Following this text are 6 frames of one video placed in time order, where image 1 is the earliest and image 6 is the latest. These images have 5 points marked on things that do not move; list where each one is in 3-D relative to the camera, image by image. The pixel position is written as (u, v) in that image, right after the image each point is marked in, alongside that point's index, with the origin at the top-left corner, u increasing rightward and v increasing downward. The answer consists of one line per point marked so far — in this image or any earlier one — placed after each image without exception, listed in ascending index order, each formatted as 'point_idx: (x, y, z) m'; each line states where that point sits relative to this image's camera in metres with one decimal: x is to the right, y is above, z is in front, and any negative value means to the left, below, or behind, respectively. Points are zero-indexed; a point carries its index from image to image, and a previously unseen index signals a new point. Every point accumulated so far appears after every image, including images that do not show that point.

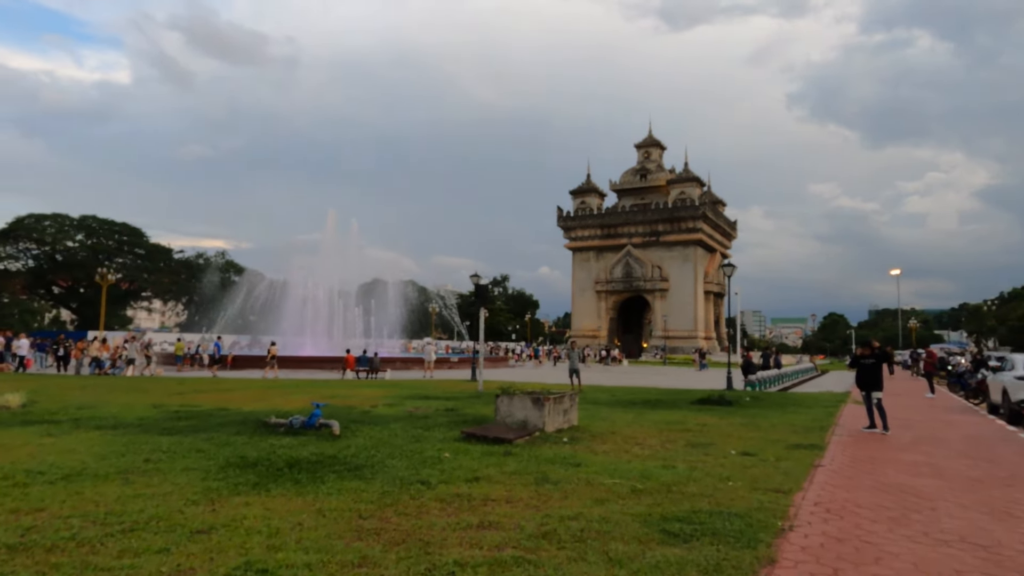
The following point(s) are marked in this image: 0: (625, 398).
0: (+3.3, -3.1, +18.9) m
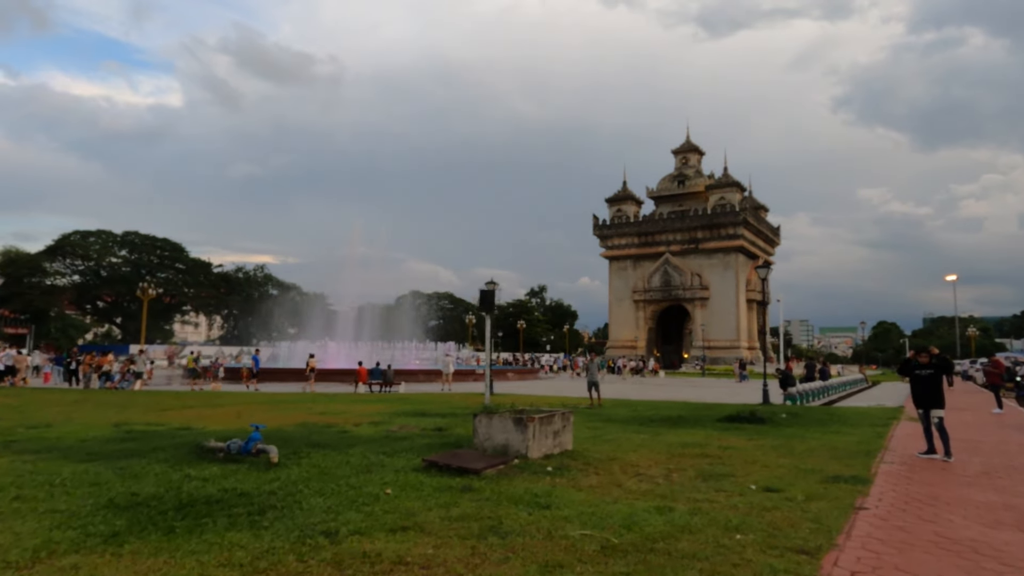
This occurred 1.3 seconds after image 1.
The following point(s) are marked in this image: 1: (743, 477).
0: (+3.5, -3.2, +17.0) m
1: (+3.0, -2.4, +8.5) m
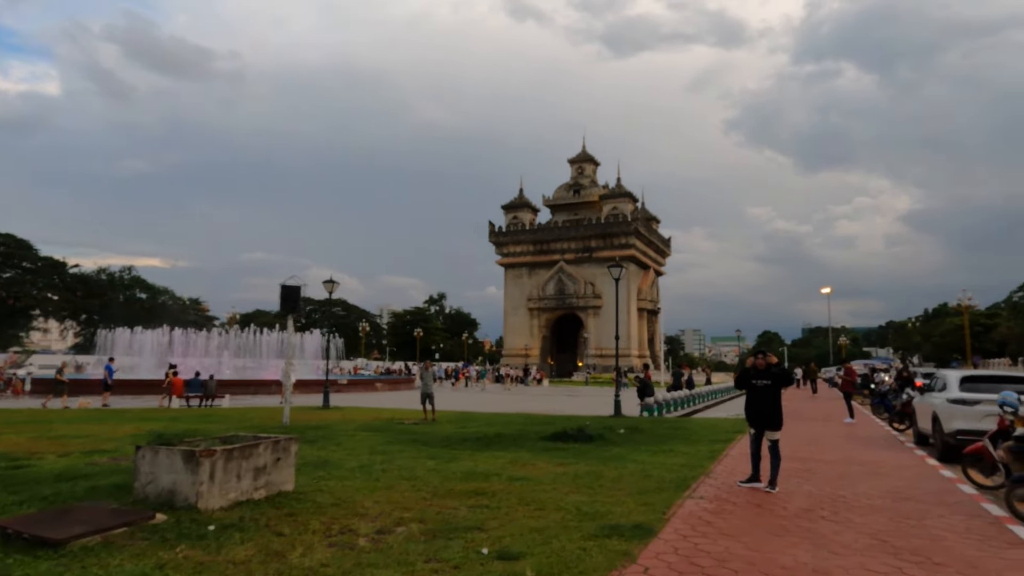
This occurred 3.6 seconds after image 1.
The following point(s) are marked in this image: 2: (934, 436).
0: (-0.9, -3.1, +14.5) m
1: (-0.2, -2.2, +6.1) m
2: (+7.9, -2.8, +12.5) m
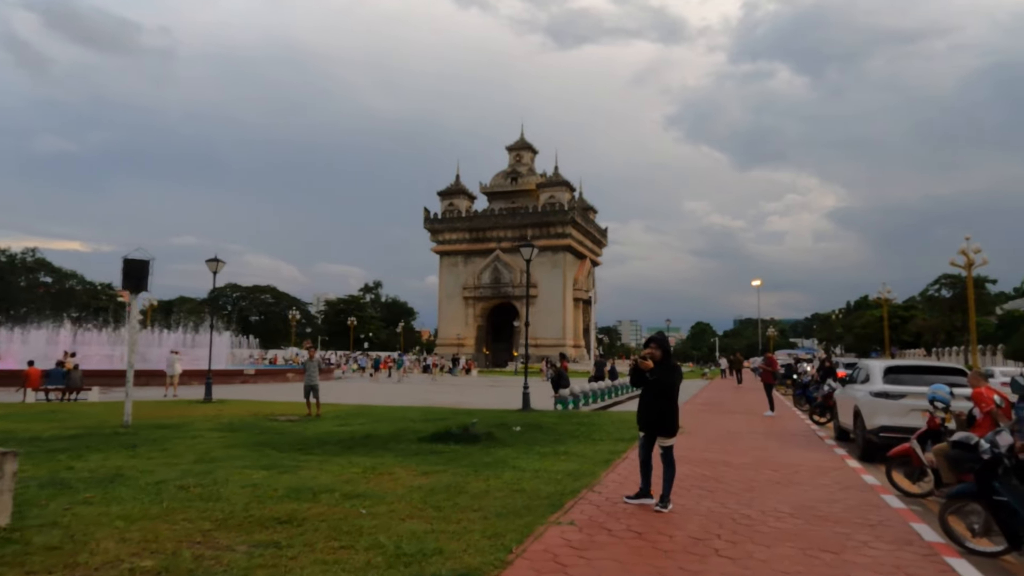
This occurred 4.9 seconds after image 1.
0: (-3.1, -2.7, +12.5) m
1: (-1.7, -1.9, +4.2) m
2: (+5.8, -2.4, +11.3) m
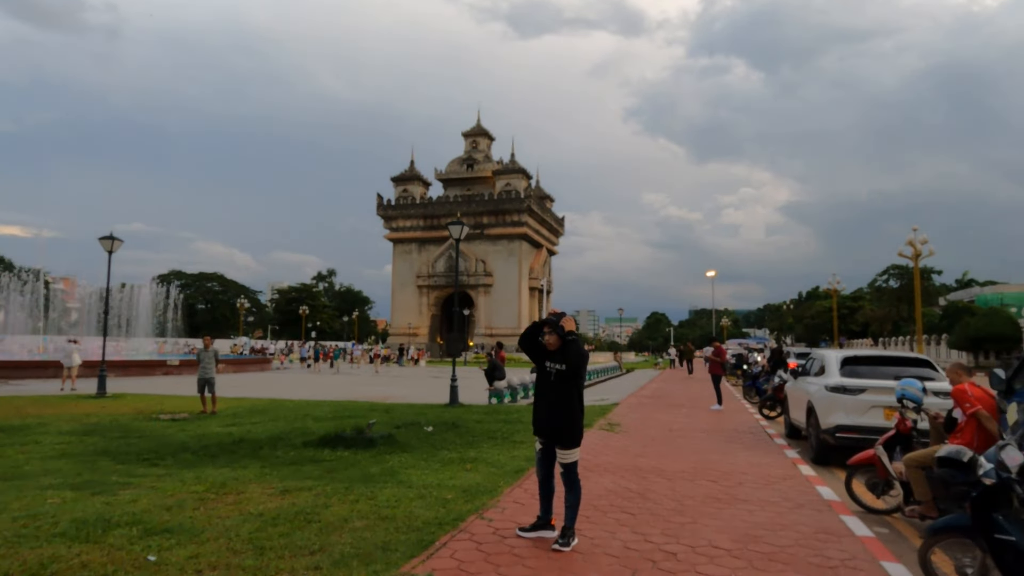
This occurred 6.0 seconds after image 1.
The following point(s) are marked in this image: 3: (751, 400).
0: (-4.6, -2.3, +10.7) m
1: (-2.6, -1.7, +2.5) m
2: (+4.4, -2.1, +10.0) m
3: (+6.6, -3.1, +18.2) m
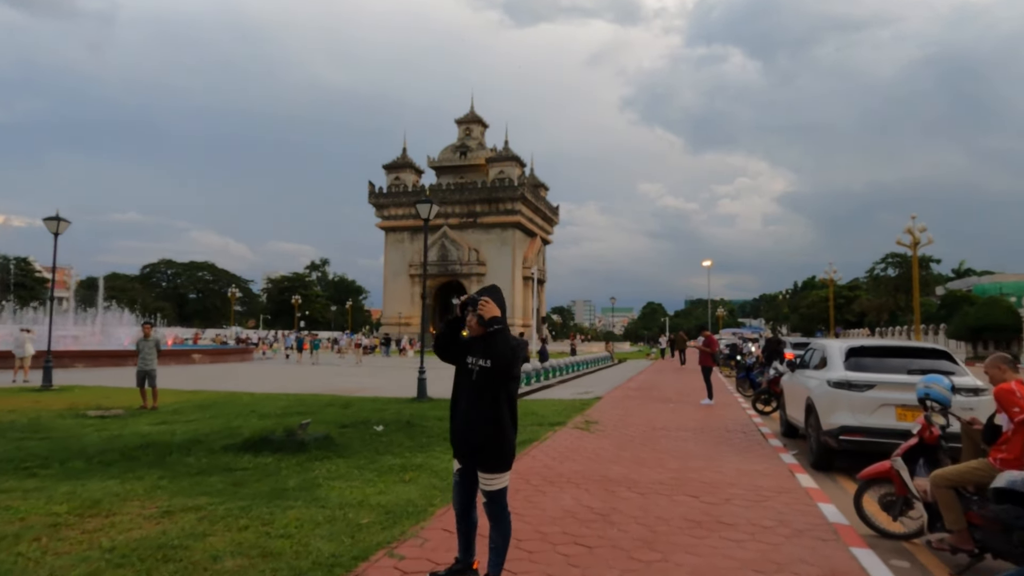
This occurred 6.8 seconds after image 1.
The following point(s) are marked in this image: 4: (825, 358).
0: (-5.1, -2.0, +9.4) m
1: (-3.1, -1.5, +1.2) m
2: (+3.9, -1.9, +8.7) m
3: (+6.0, -2.7, +17.0) m
4: (+4.2, -0.9, +8.9) m
